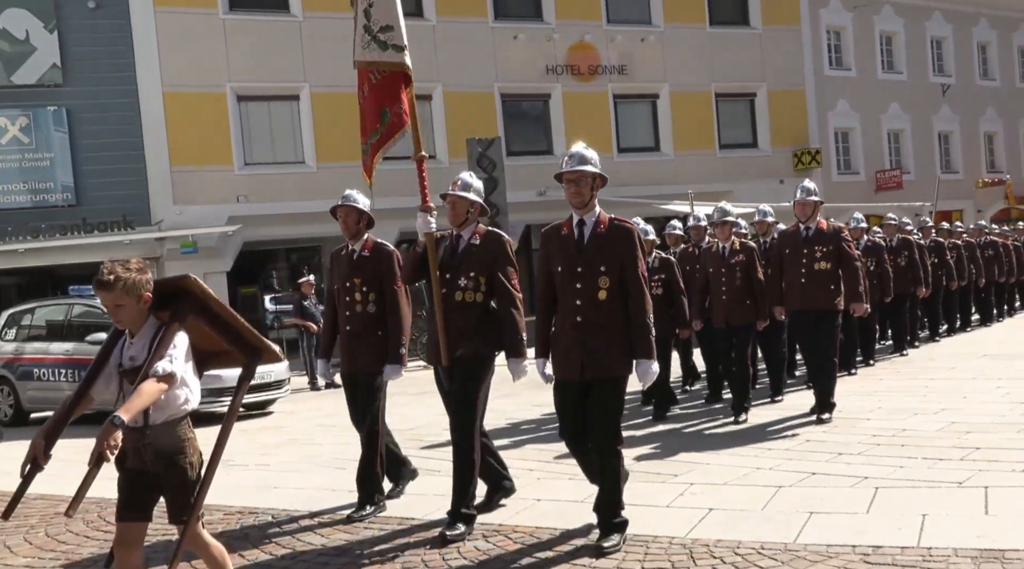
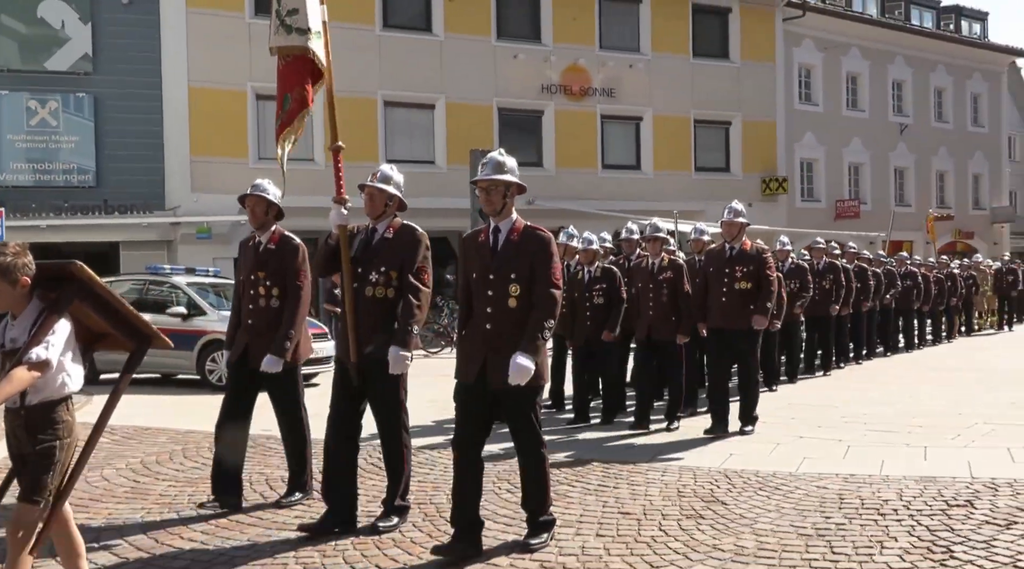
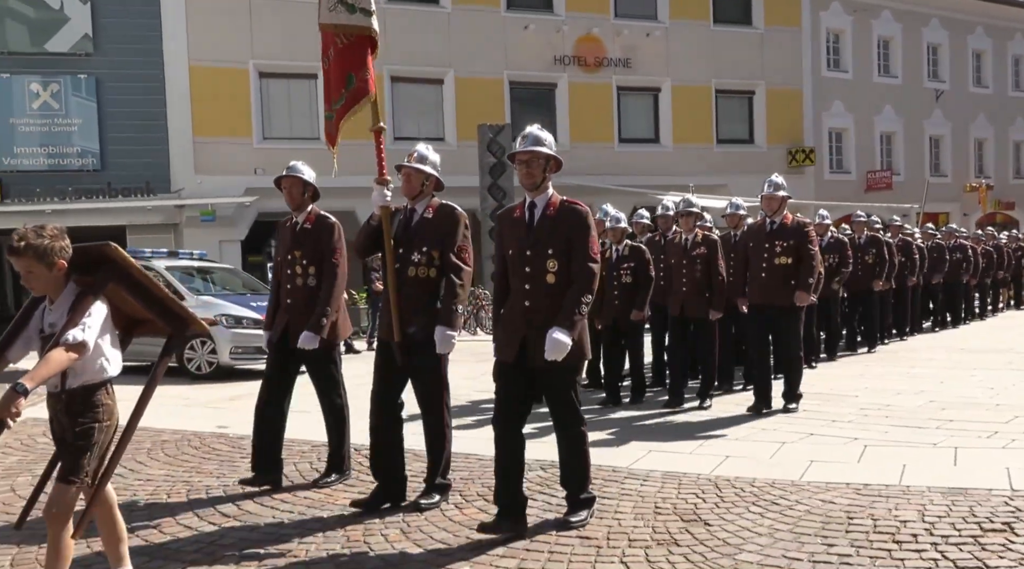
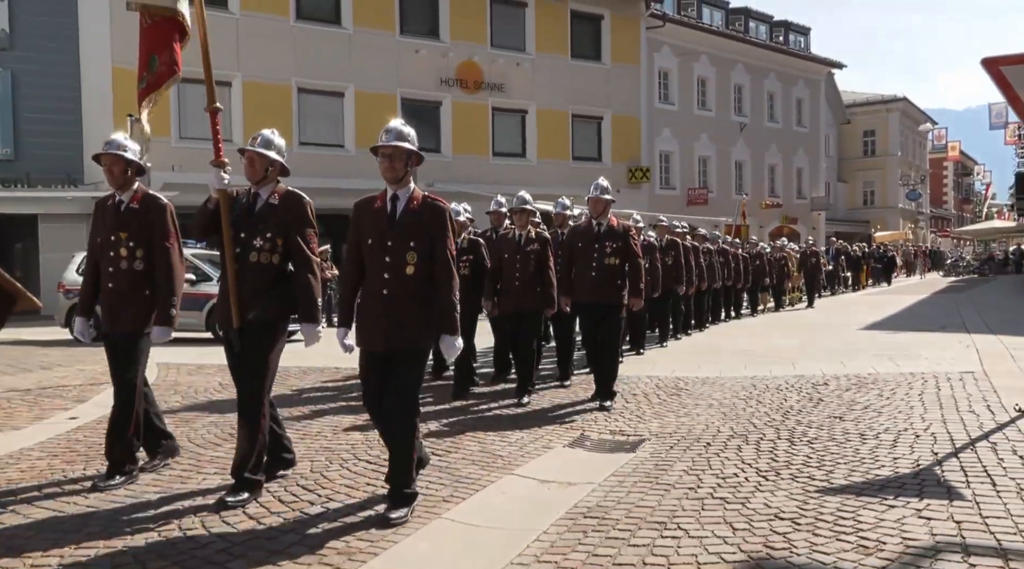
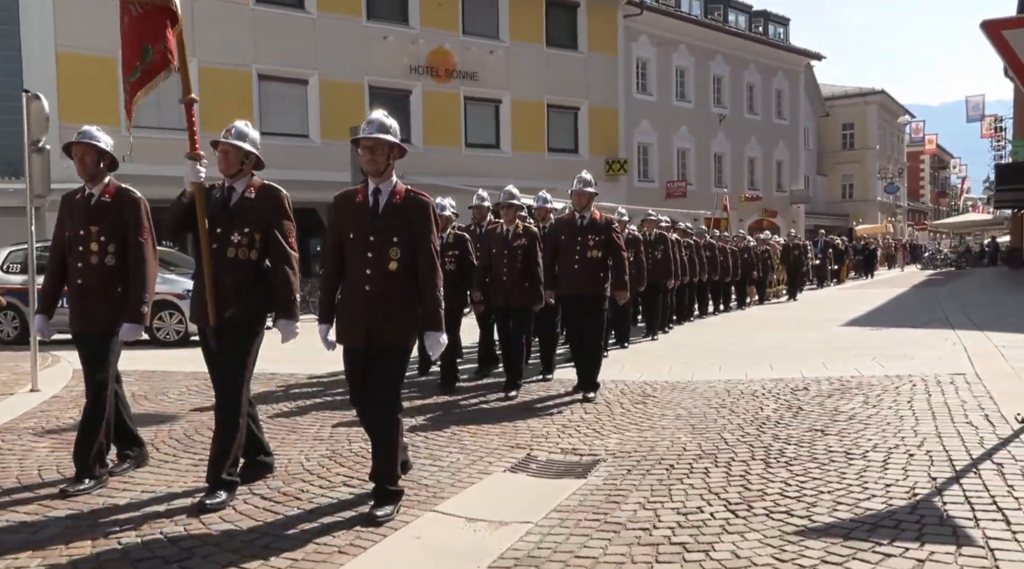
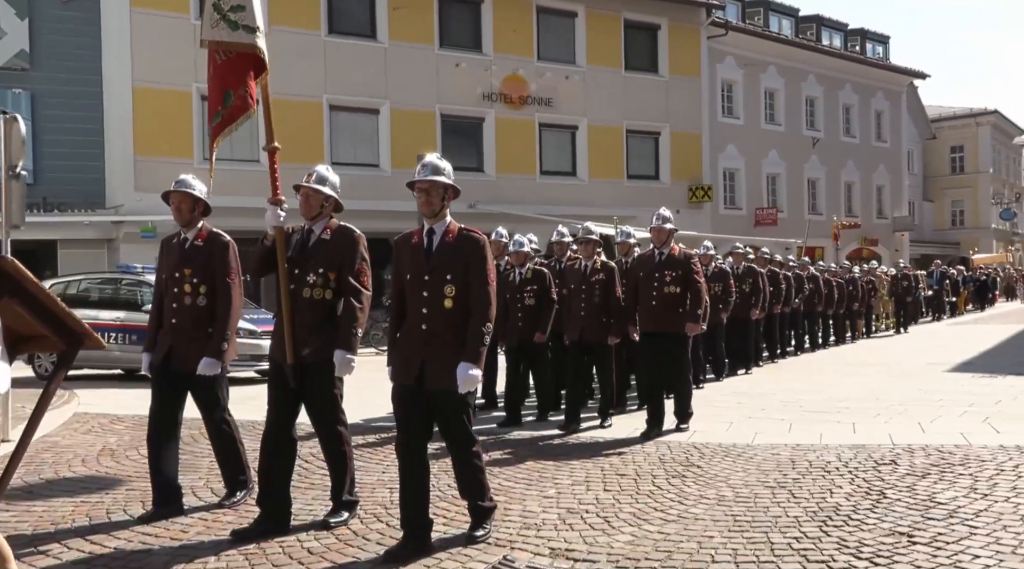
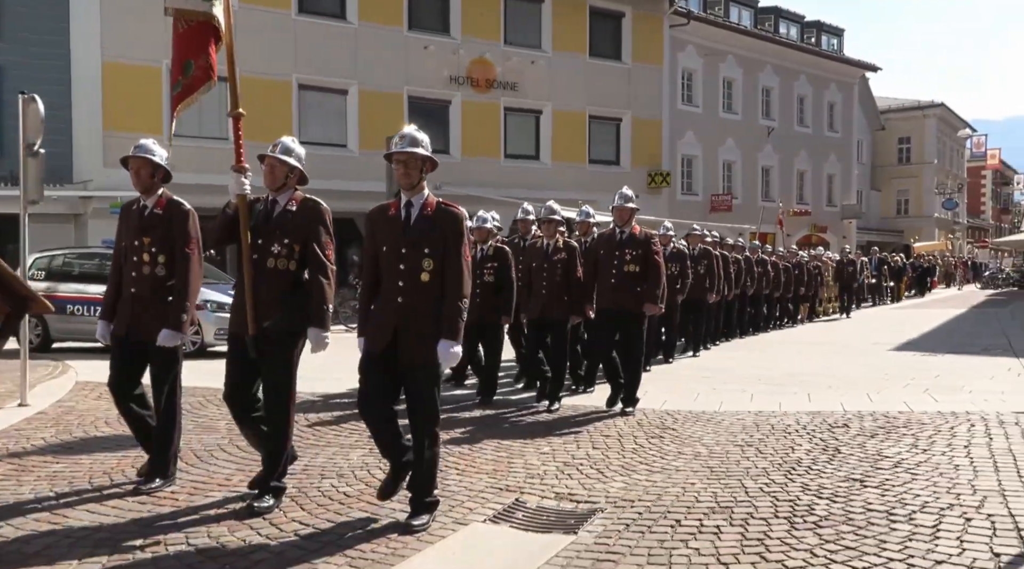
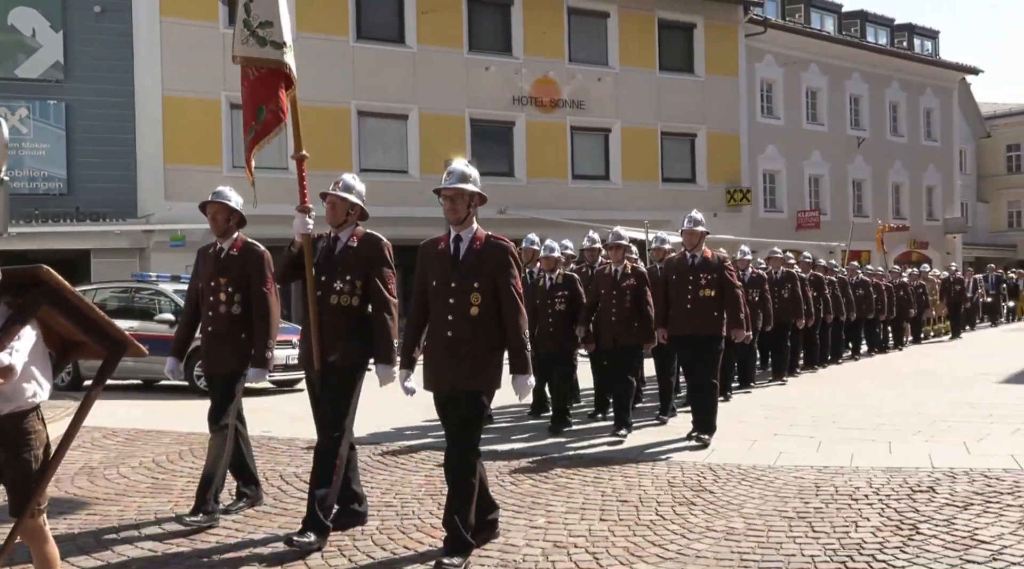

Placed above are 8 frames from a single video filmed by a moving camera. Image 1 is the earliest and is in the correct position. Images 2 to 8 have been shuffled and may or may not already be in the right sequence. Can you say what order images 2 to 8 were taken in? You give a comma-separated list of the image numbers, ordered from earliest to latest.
3, 2, 8, 6, 7, 5, 4
